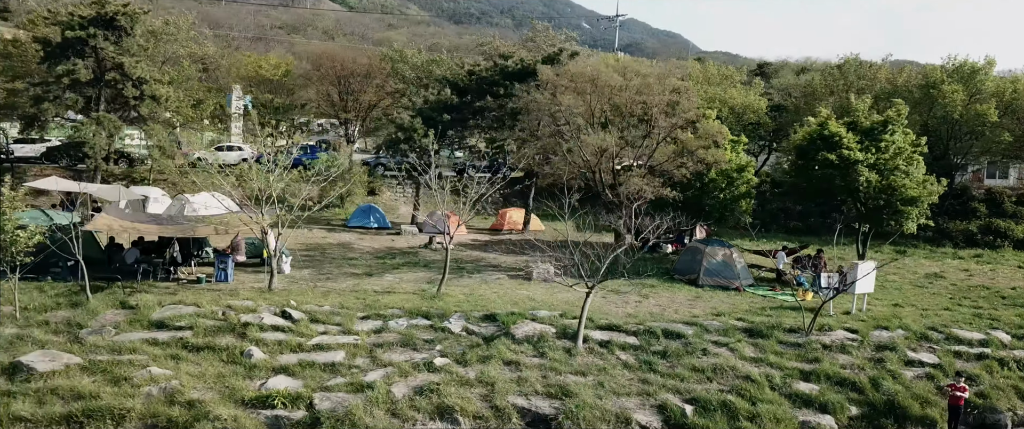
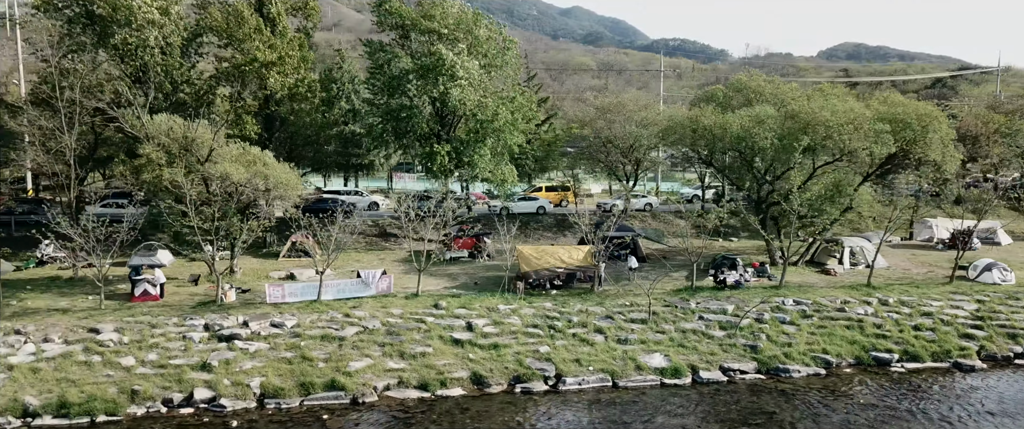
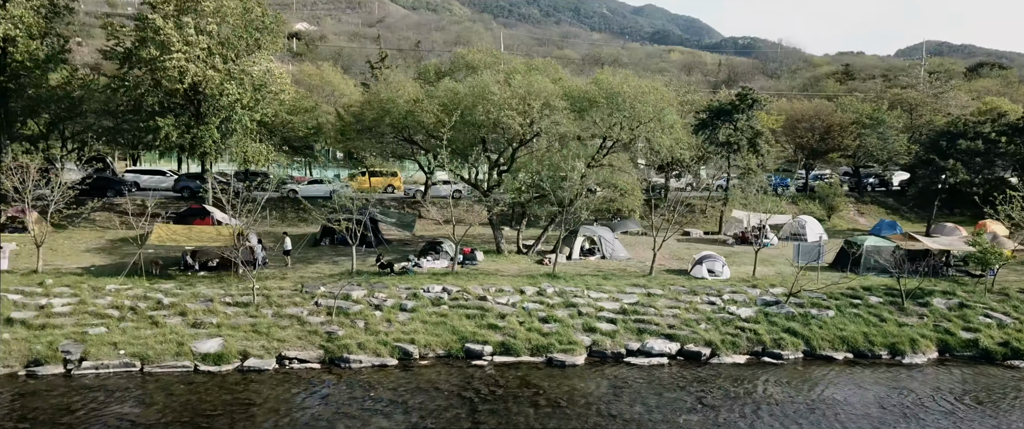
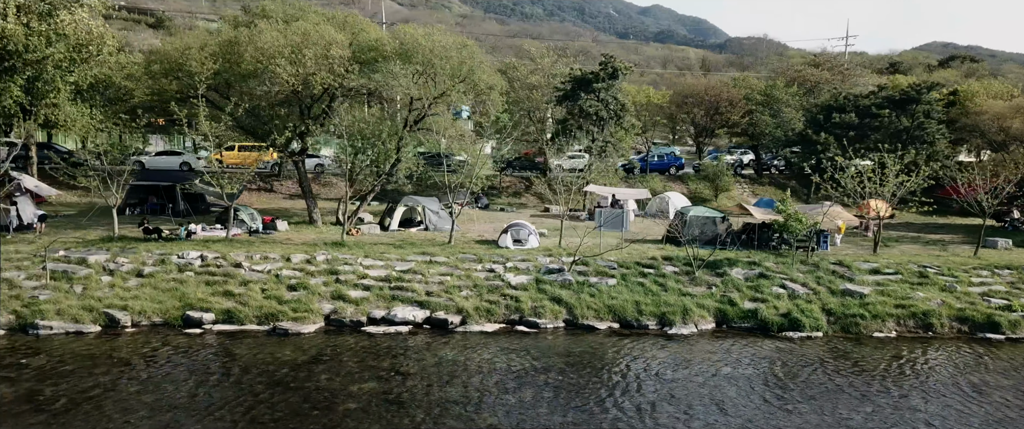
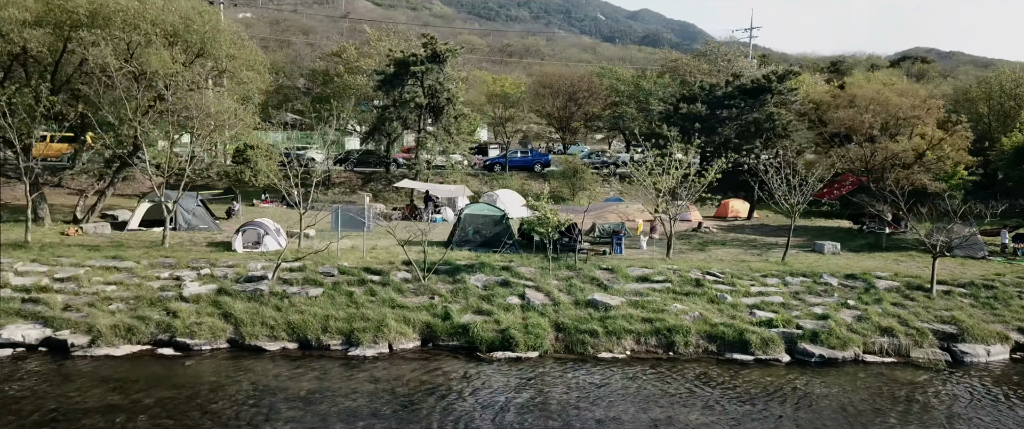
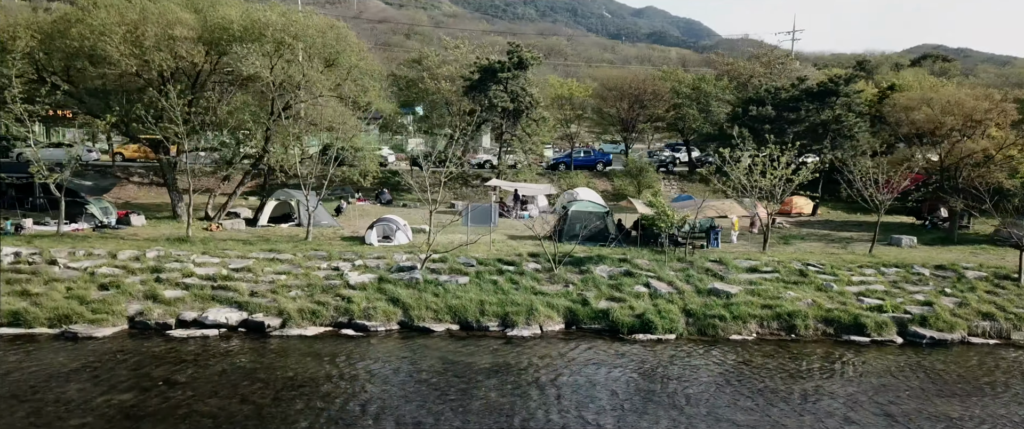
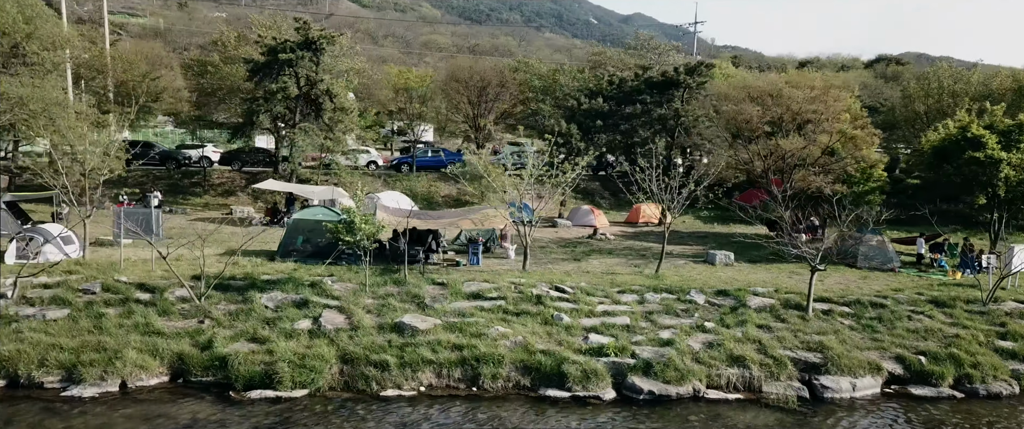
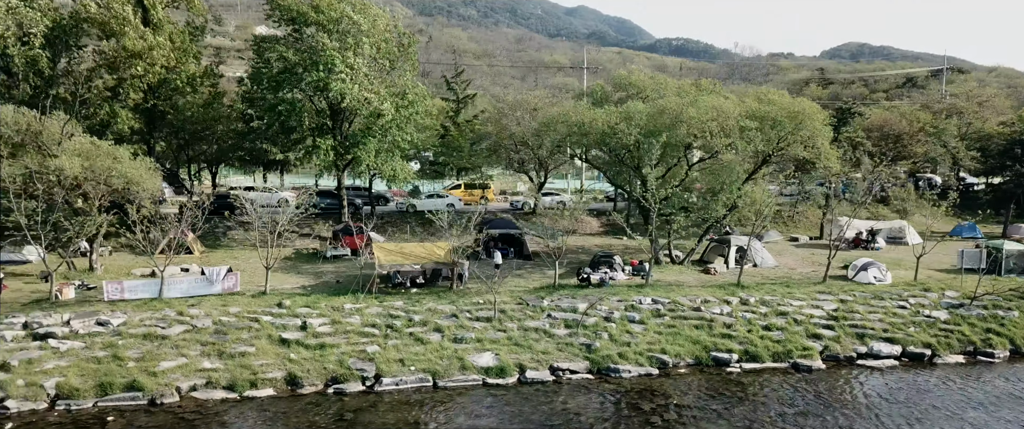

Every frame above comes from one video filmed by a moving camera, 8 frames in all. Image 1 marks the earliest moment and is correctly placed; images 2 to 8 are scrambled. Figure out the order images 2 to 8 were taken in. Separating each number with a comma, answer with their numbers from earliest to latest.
7, 5, 6, 4, 3, 8, 2
